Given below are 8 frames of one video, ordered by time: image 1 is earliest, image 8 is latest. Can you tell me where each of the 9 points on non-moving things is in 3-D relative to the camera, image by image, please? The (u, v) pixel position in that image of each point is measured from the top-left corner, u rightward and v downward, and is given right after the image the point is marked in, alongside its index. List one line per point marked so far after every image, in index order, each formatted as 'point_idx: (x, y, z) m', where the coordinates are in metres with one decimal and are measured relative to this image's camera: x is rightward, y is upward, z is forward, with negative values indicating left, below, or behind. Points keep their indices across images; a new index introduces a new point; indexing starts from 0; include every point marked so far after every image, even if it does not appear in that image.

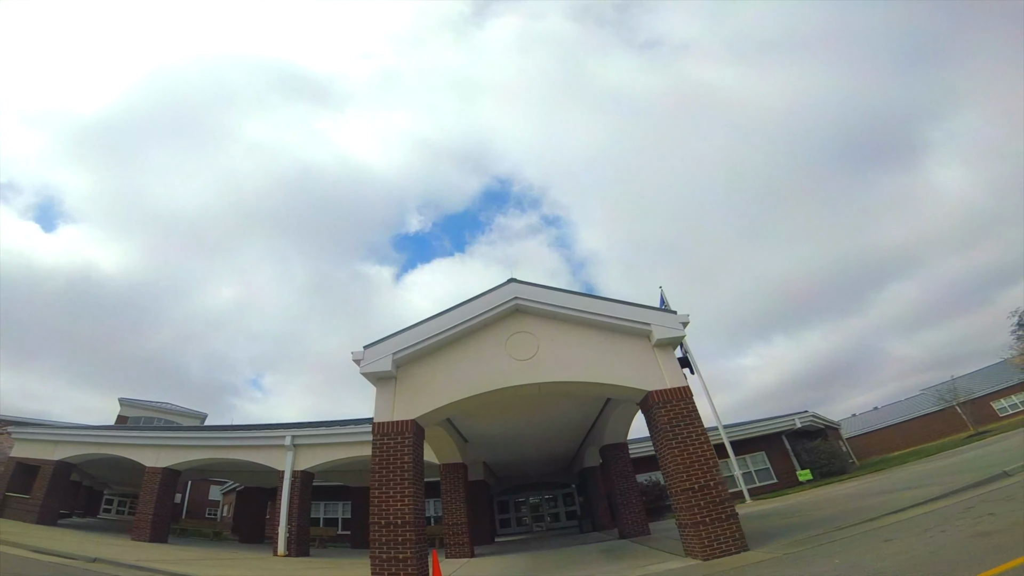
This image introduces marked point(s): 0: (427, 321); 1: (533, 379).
0: (-1.7, -0.8, +9.6) m
1: (+0.4, -1.9, +9.1) m
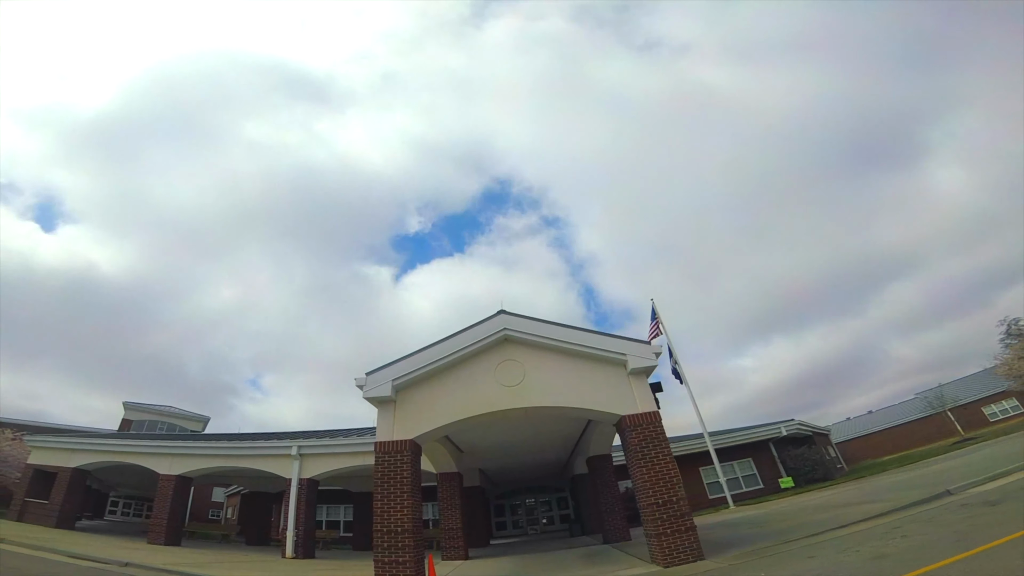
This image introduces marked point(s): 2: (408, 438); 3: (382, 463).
0: (-2.0, -1.4, +10.6) m
1: (+0.2, -2.5, +10.1) m
2: (-2.3, -3.4, +10.2) m
3: (-2.8, -3.9, +10.0) m
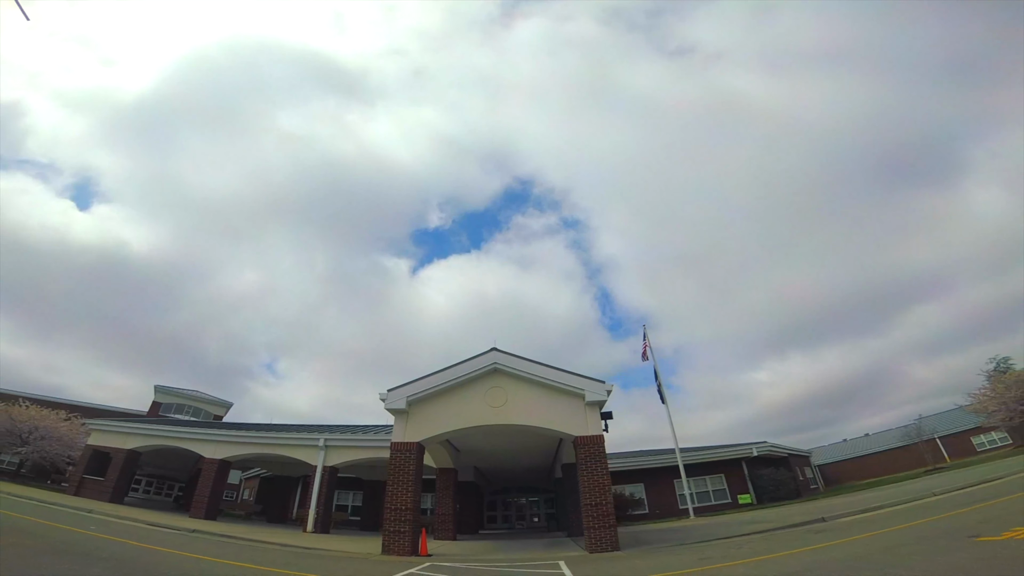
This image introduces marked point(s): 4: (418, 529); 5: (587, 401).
0: (-2.4, -2.6, +13.6) m
1: (-0.4, -3.8, +13.1) m
2: (-2.9, -4.5, +13.3) m
3: (-3.4, -5.0, +13.2) m
4: (-2.6, -6.7, +12.7) m
5: (+2.1, -3.2, +12.9) m
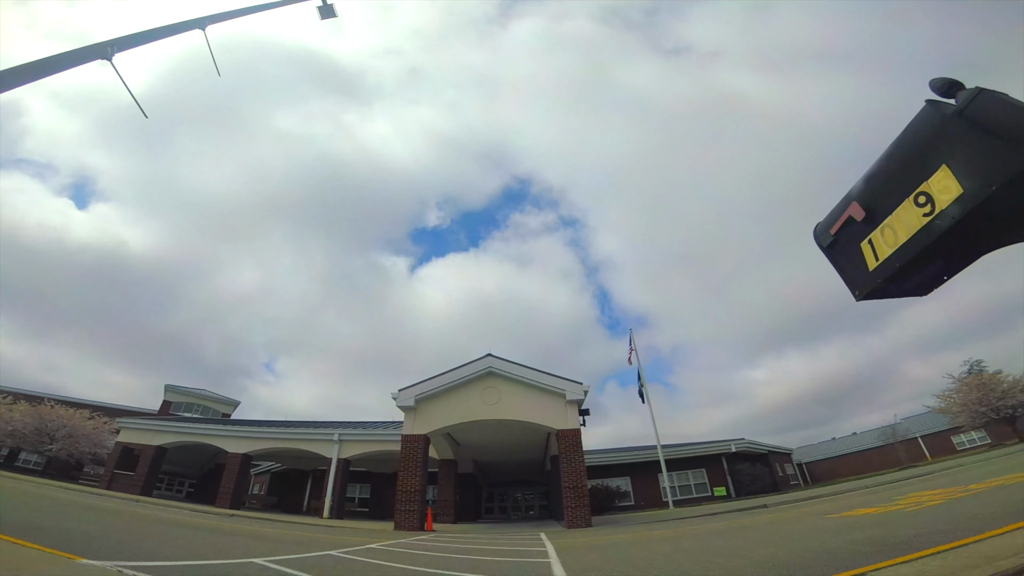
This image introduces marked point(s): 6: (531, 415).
0: (-2.7, -3.2, +15.9) m
1: (-0.6, -4.4, +15.3) m
2: (-3.1, -5.1, +15.6) m
3: (-3.6, -5.5, +15.4) m
4: (-2.9, -7.3, +14.9) m
5: (+1.9, -3.8, +15.2) m
6: (+0.7, -4.3, +15.3) m
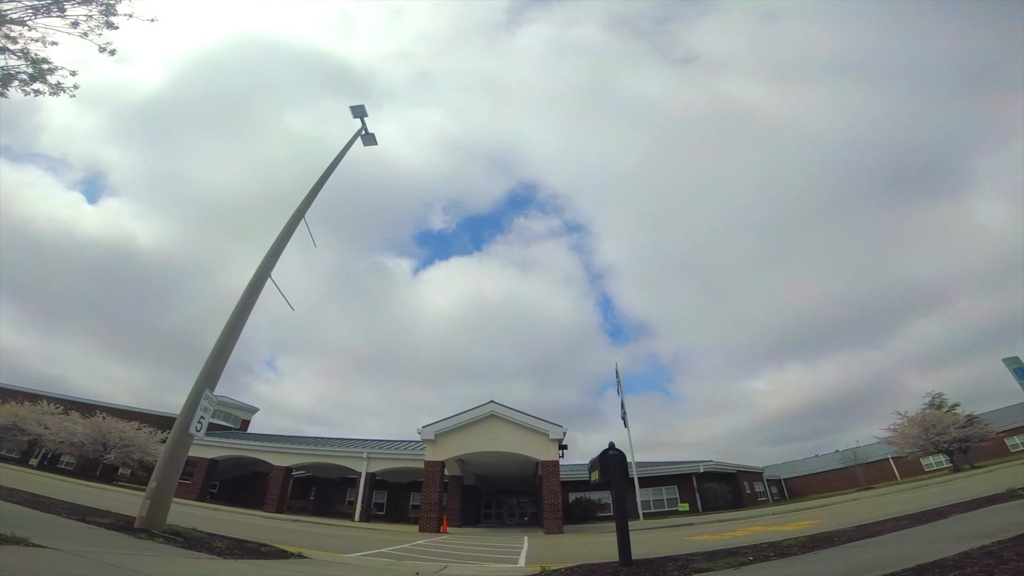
0: (-2.9, -5.9, +20.8) m
1: (-0.8, -7.2, +20.2) m
2: (-3.4, -7.8, +20.4) m
3: (-3.9, -8.2, +20.3) m
4: (-3.2, -10.0, +19.8) m
5: (+1.7, -6.6, +20.0) m
6: (+0.5, -7.1, +20.1) m
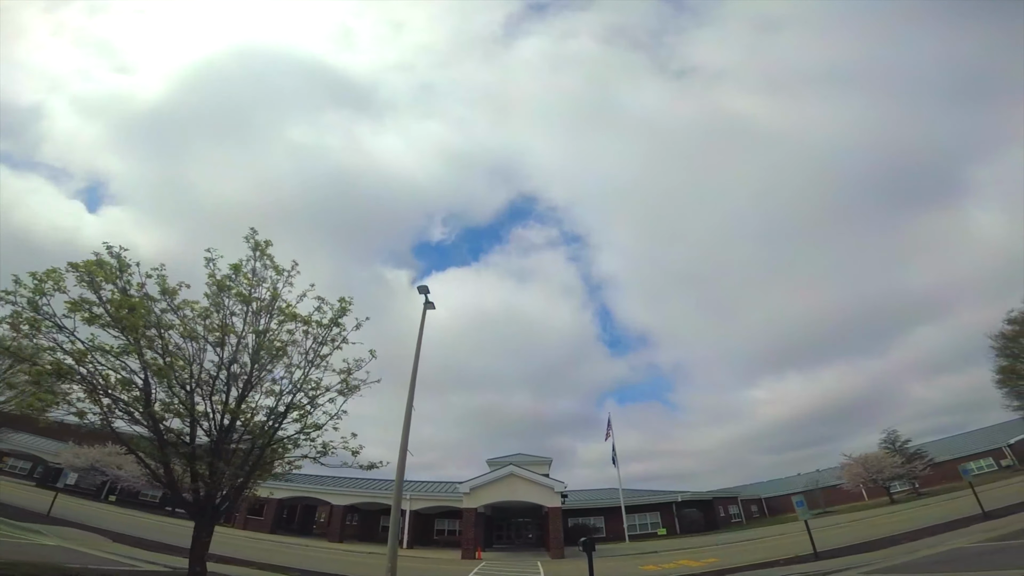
0: (-2.0, -11.5, +28.2) m
1: (+0.1, -12.7, +27.6) m
2: (-2.5, -13.4, +27.9) m
3: (-3.0, -13.8, +27.7) m
4: (-2.3, -15.5, +27.2) m
5: (+2.6, -12.1, +27.5) m
6: (+1.4, -12.7, +27.6) m
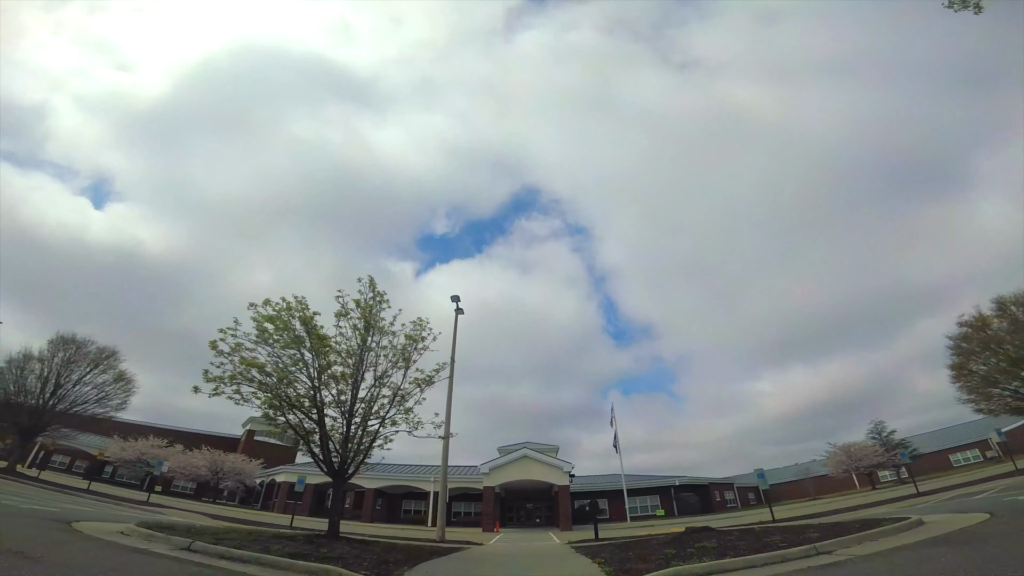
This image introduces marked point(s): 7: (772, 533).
0: (-1.0, -11.8, +32.0) m
1: (+1.1, -13.1, +31.4) m
2: (-1.5, -13.8, +31.6) m
3: (-2.0, -14.2, +31.5) m
4: (-1.3, -15.9, +31.0) m
5: (+3.6, -12.5, +31.2) m
6: (+2.3, -13.1, +31.3) m
7: (+4.8, -4.6, +8.4) m
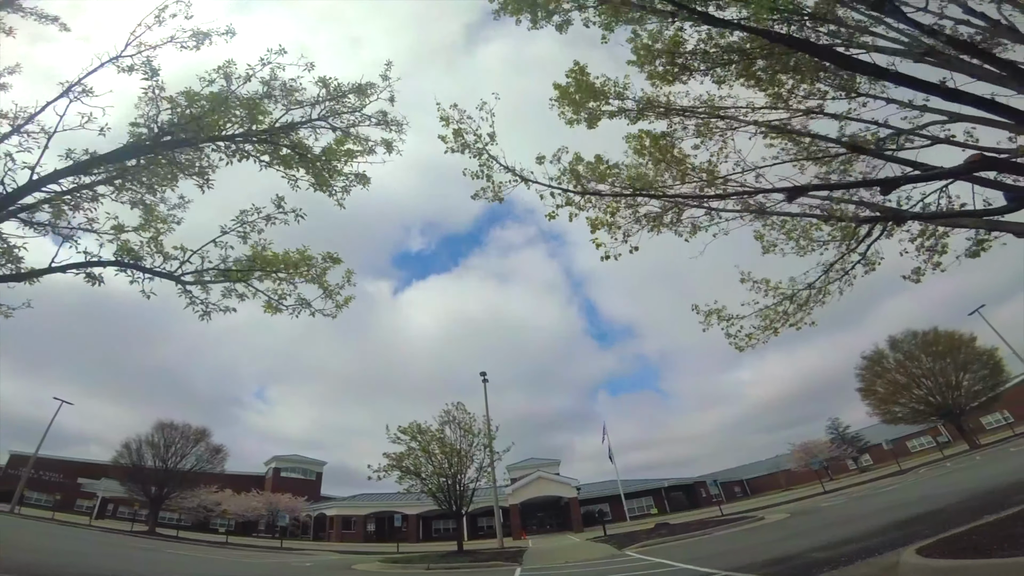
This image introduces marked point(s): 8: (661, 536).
0: (+0.7, -16.8, +39.9) m
1: (+2.9, -17.9, +39.4) m
2: (+0.4, -18.8, +39.5) m
3: (-0.1, -19.2, +39.4) m
4: (+0.8, -20.9, +38.9) m
5: (+5.3, -17.1, +39.3) m
6: (+4.1, -17.8, +39.4) m
7: (+6.8, -8.7, +16.7) m
8: (+5.3, -8.7, +15.9) m
